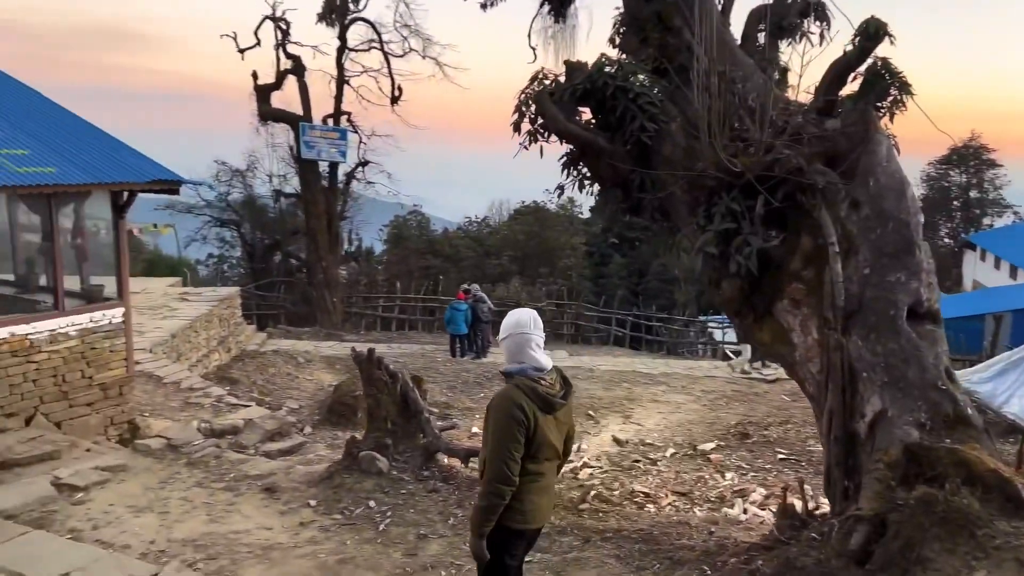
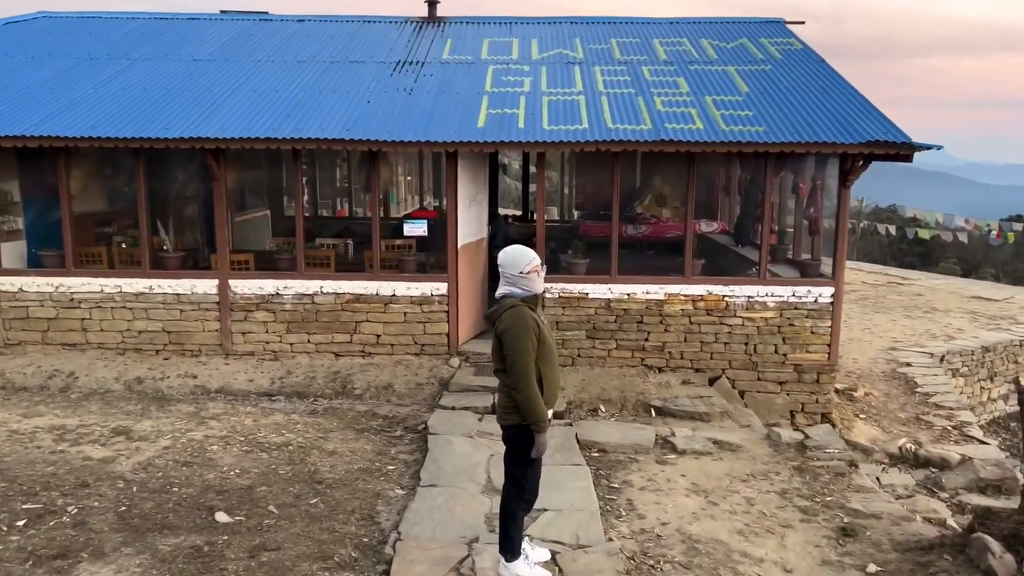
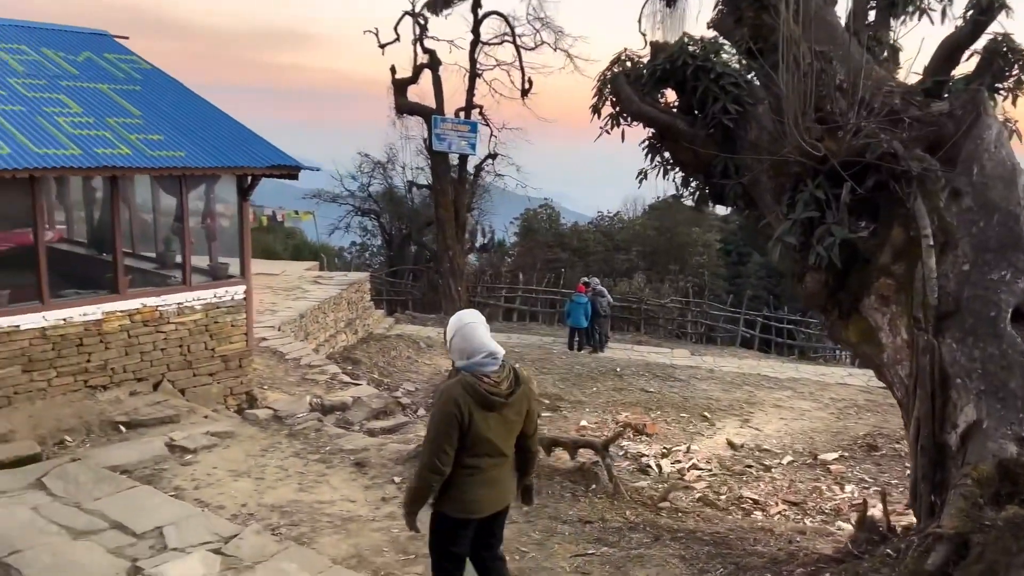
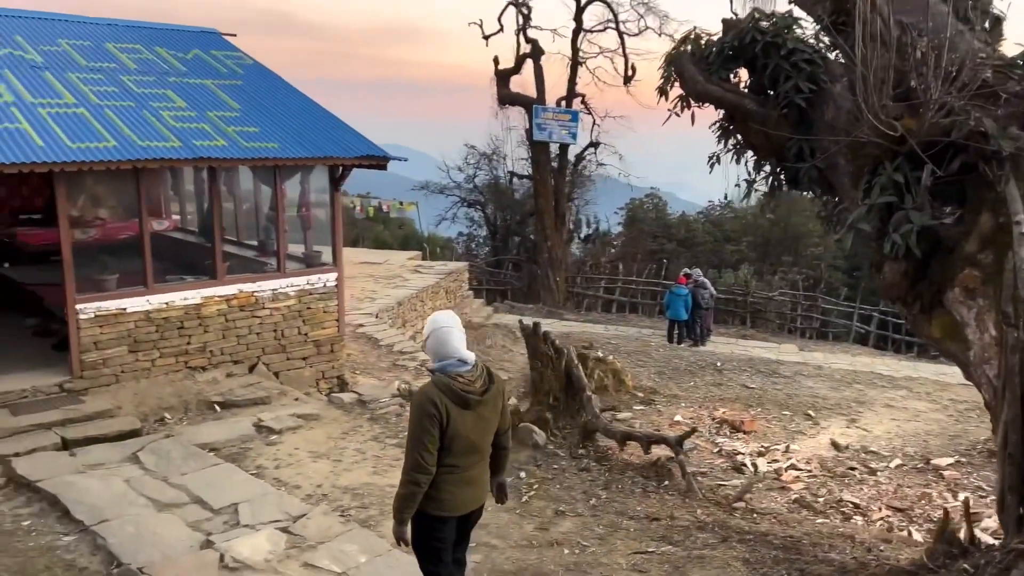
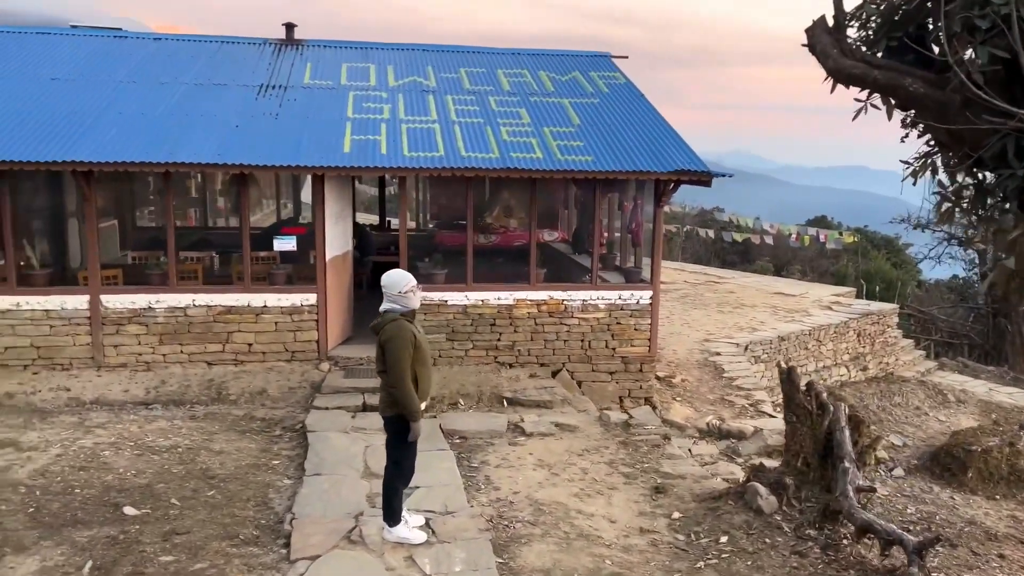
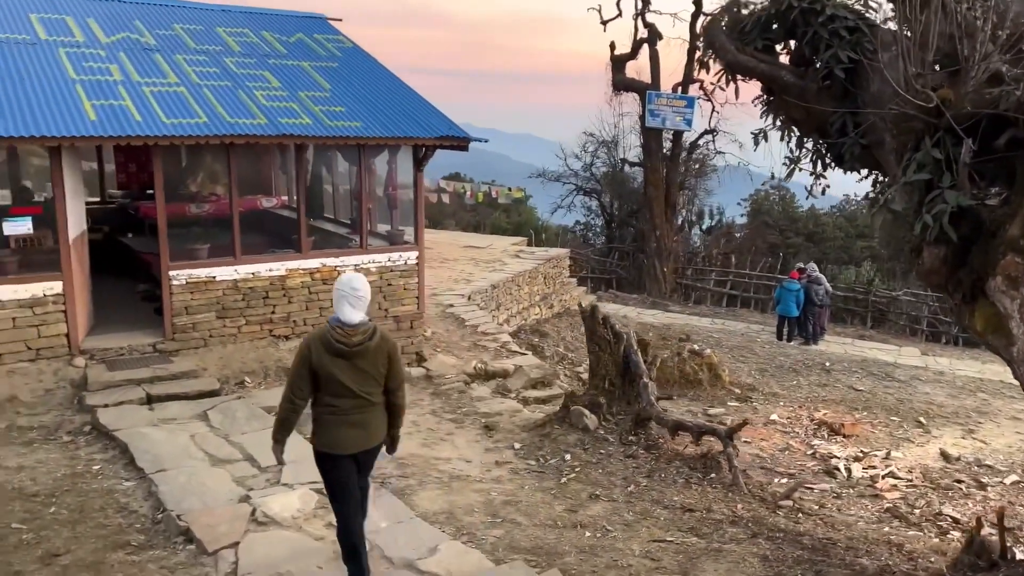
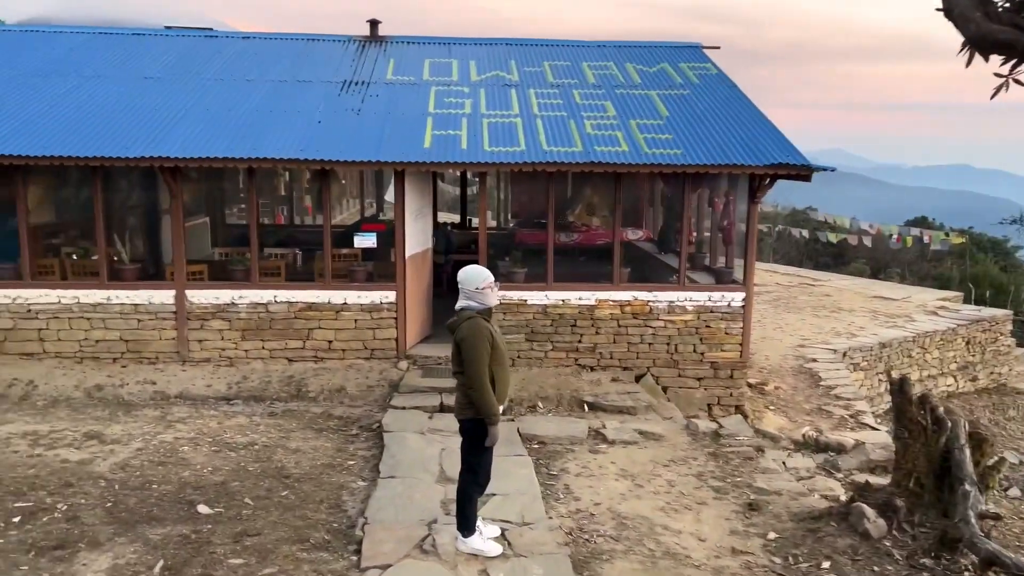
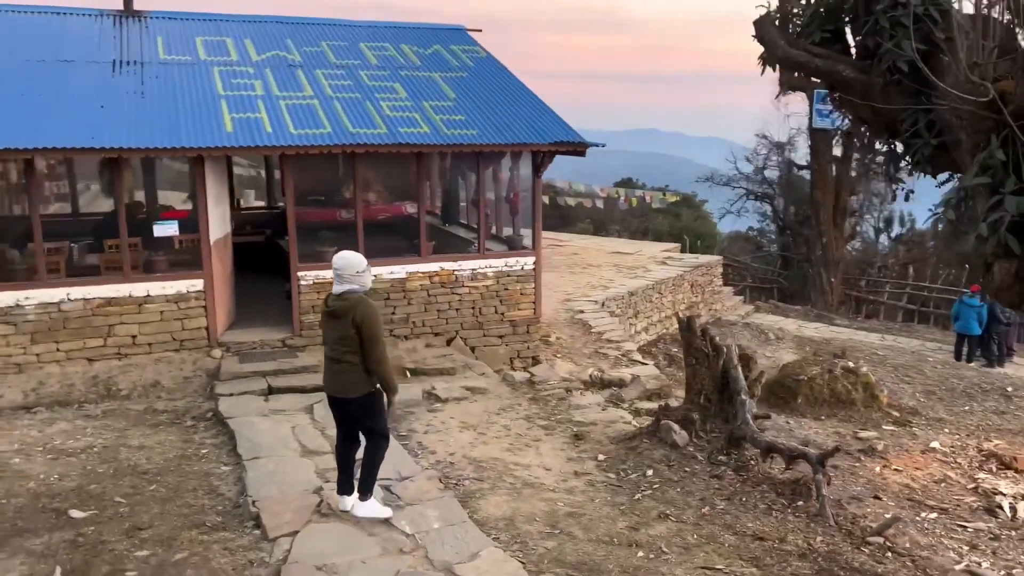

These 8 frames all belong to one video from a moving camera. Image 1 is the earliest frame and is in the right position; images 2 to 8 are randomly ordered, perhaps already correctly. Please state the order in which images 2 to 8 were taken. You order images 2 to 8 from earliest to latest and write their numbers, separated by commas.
3, 4, 6, 8, 5, 7, 2
